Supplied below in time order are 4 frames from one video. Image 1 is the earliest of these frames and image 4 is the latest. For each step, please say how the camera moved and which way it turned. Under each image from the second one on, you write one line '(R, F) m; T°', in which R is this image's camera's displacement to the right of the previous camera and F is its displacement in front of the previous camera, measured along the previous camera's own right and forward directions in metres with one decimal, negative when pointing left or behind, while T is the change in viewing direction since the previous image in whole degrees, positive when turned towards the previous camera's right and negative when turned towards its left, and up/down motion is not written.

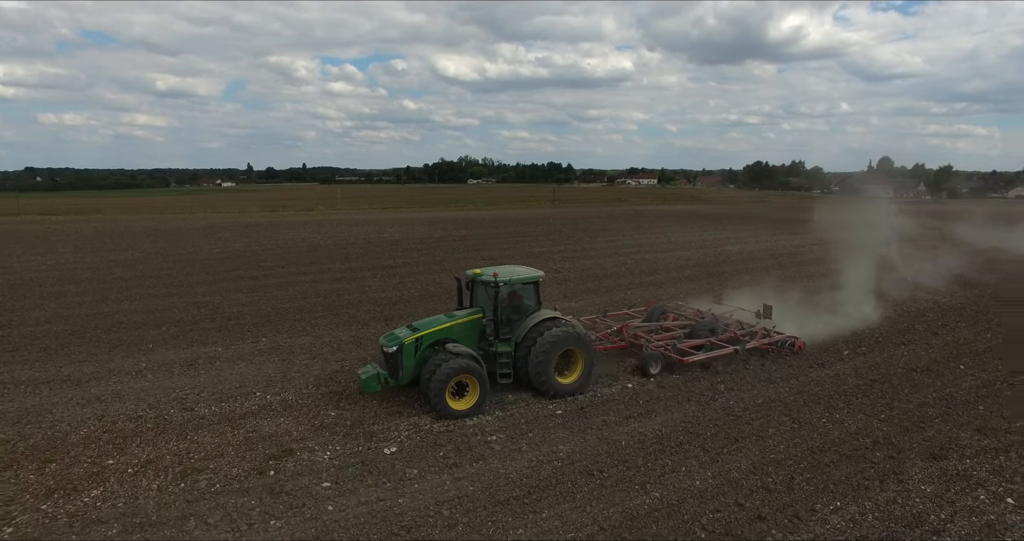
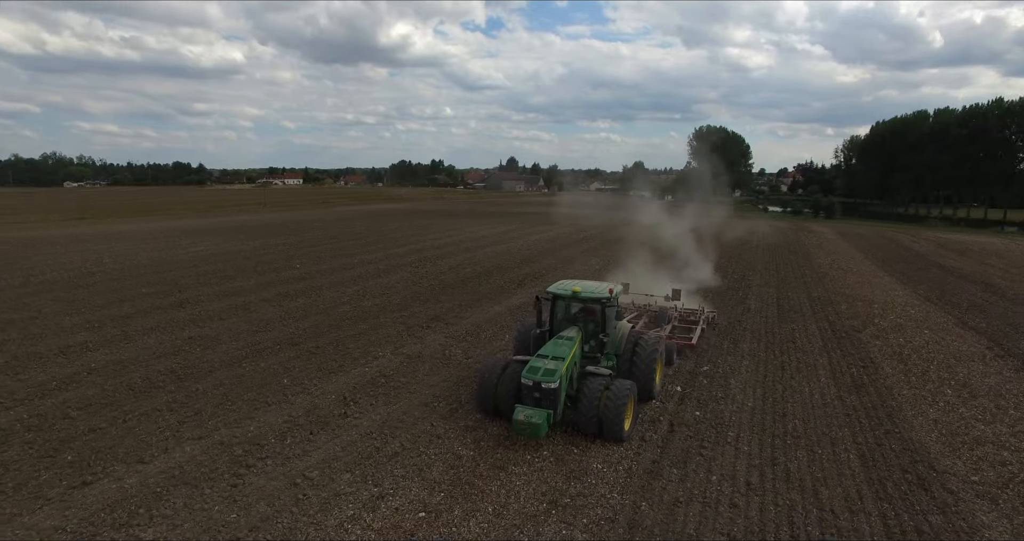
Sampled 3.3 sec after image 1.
(-8.0, +0.7) m; +36°
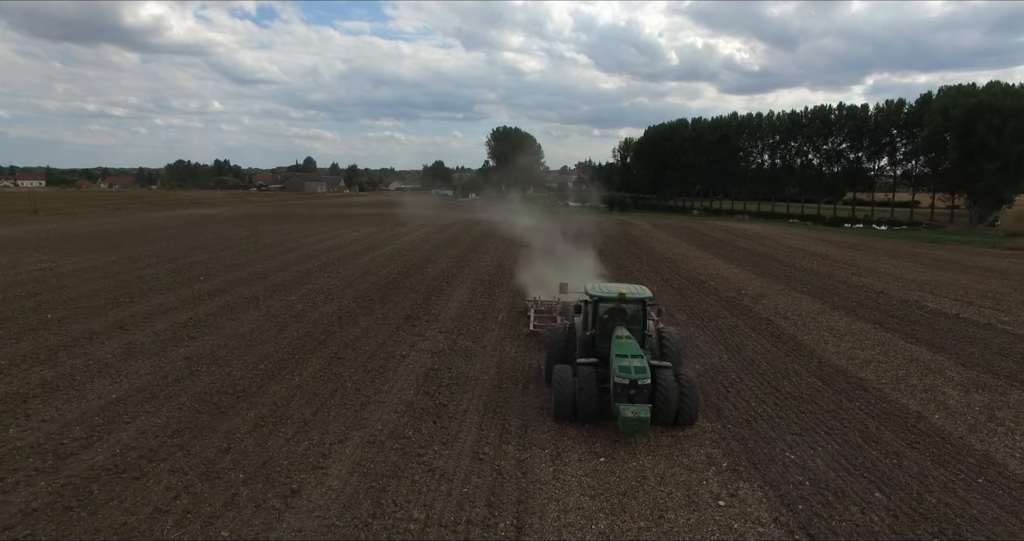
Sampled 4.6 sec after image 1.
(-3.9, -0.7) m; +20°
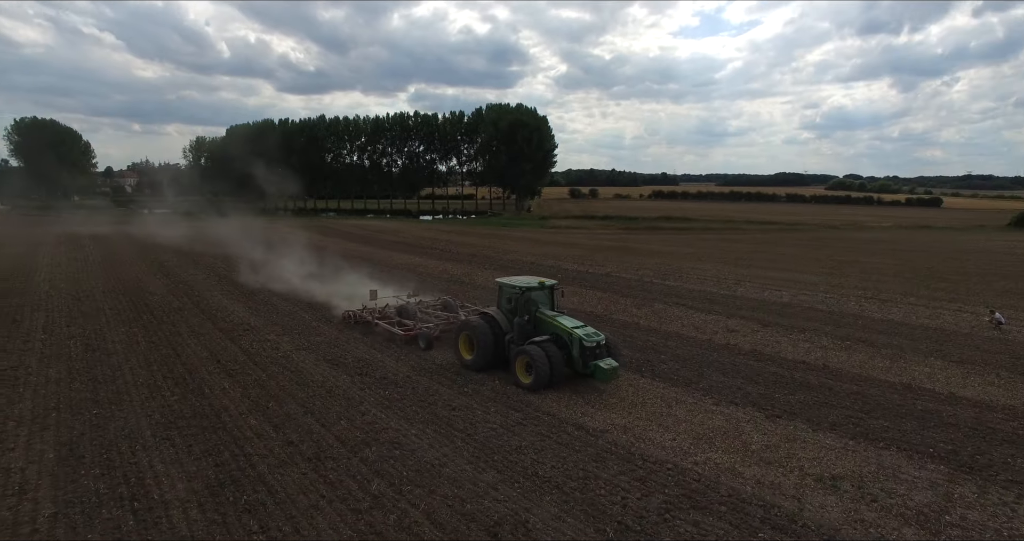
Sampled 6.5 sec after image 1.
(-5.6, -1.0) m; +39°
